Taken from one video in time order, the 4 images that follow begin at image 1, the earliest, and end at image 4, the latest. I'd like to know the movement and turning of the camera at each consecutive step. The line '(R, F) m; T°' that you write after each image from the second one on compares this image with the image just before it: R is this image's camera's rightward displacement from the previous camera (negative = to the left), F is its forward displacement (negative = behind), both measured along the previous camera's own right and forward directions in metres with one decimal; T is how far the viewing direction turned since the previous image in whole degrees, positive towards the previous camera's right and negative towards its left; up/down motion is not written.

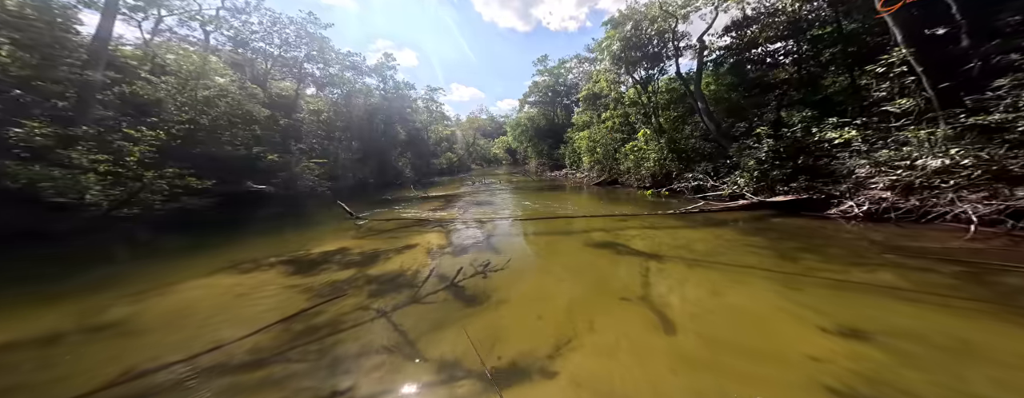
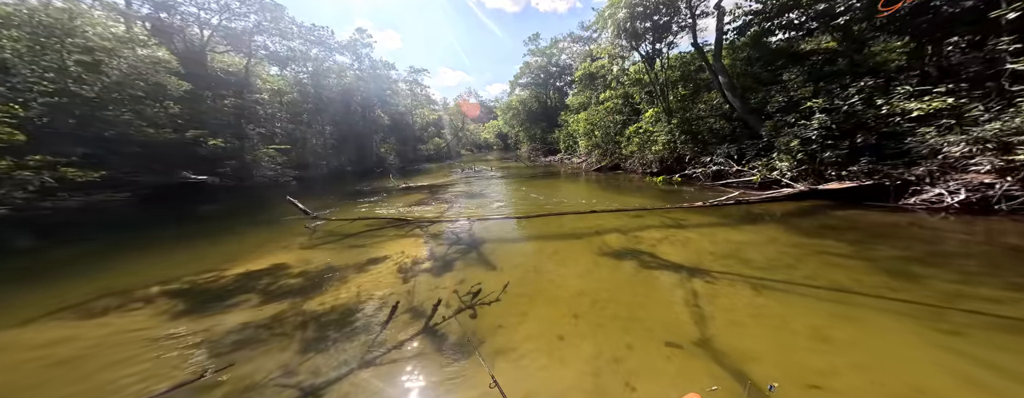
(-0.1, +1.3) m; +2°
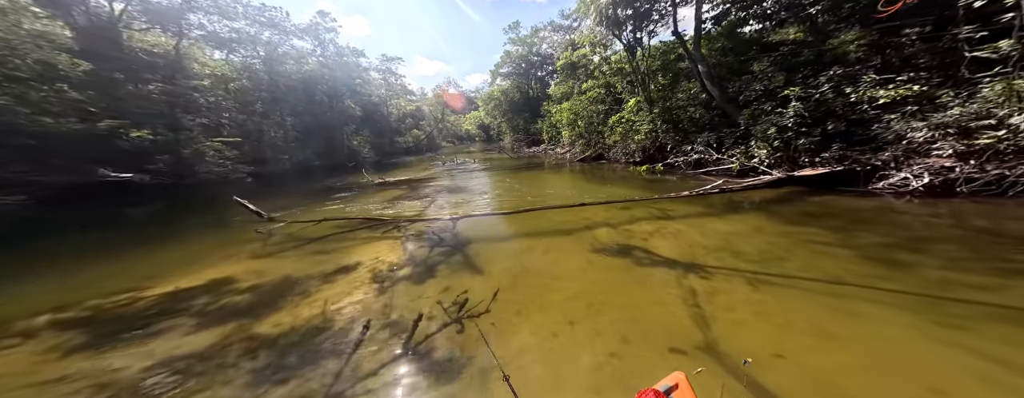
(0.0, +0.3) m; +4°
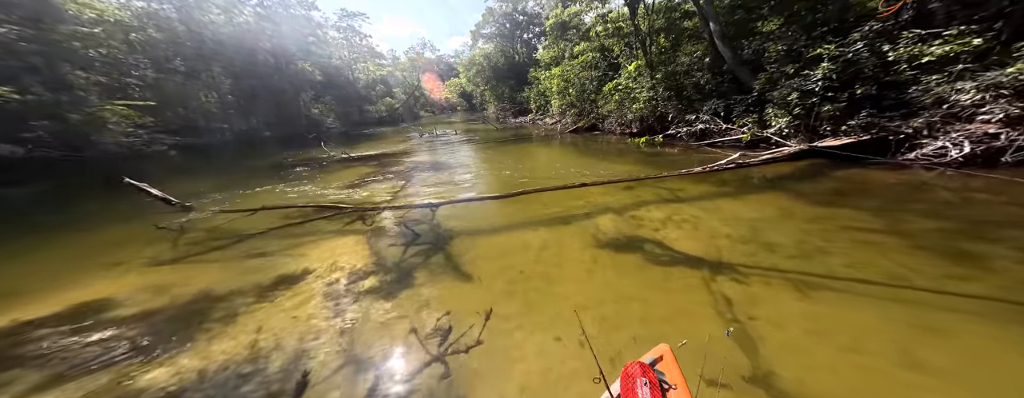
(-0.1, +0.8) m; +3°
